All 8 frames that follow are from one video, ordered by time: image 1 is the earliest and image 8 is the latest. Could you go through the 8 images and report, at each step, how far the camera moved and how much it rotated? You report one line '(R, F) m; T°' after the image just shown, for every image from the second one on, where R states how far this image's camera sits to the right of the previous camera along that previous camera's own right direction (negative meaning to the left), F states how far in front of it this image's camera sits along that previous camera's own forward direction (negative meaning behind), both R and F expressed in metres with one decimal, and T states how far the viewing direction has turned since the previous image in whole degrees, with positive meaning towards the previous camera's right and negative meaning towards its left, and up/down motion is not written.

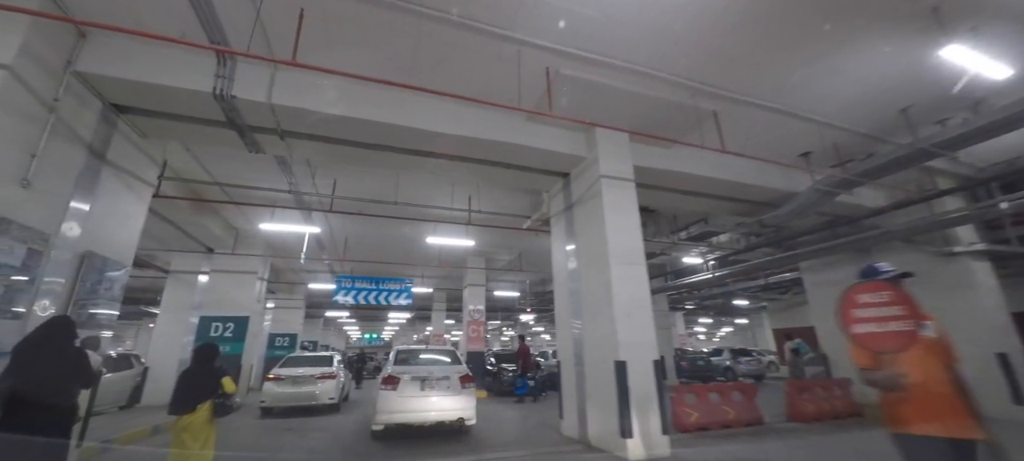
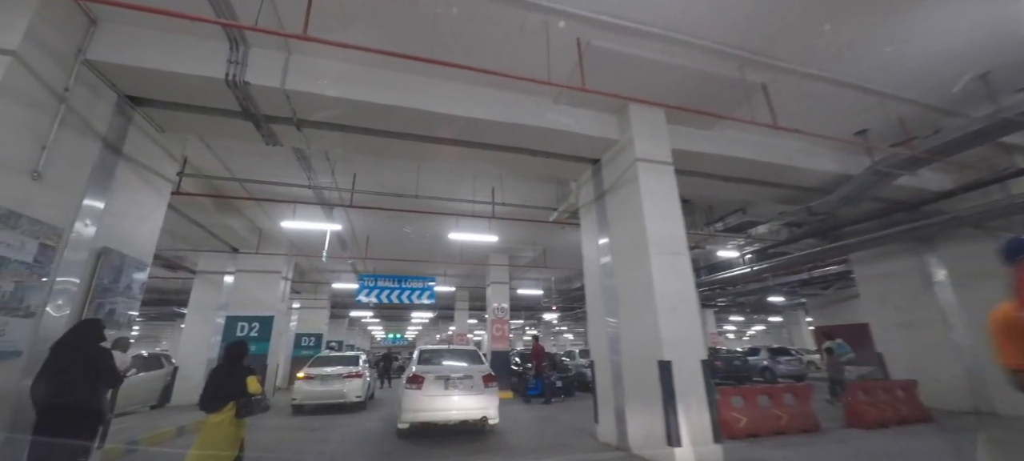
(-0.1, +0.4) m; -3°
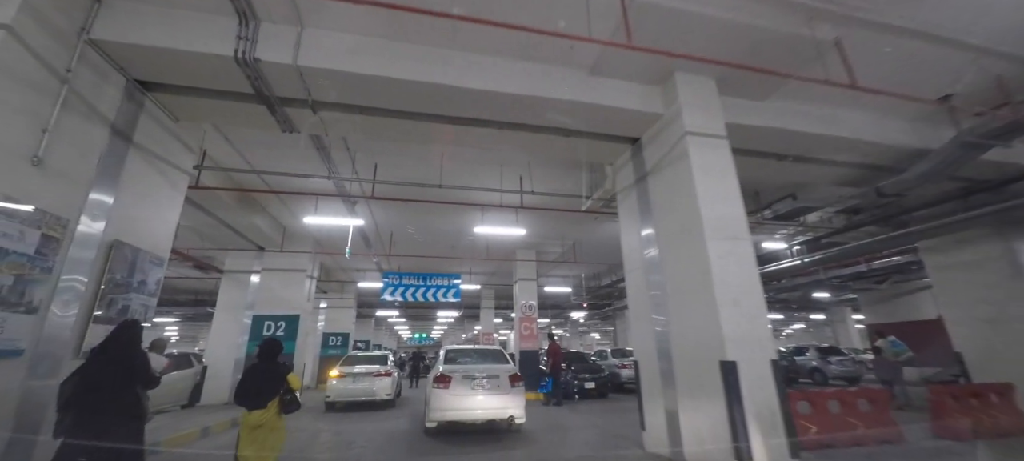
(-0.1, +0.5) m; -3°
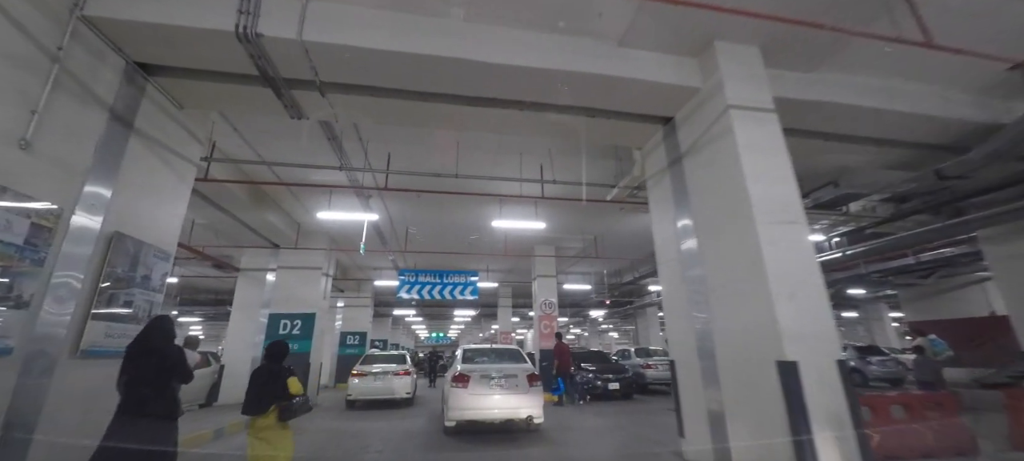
(-0.1, +0.4) m; -2°
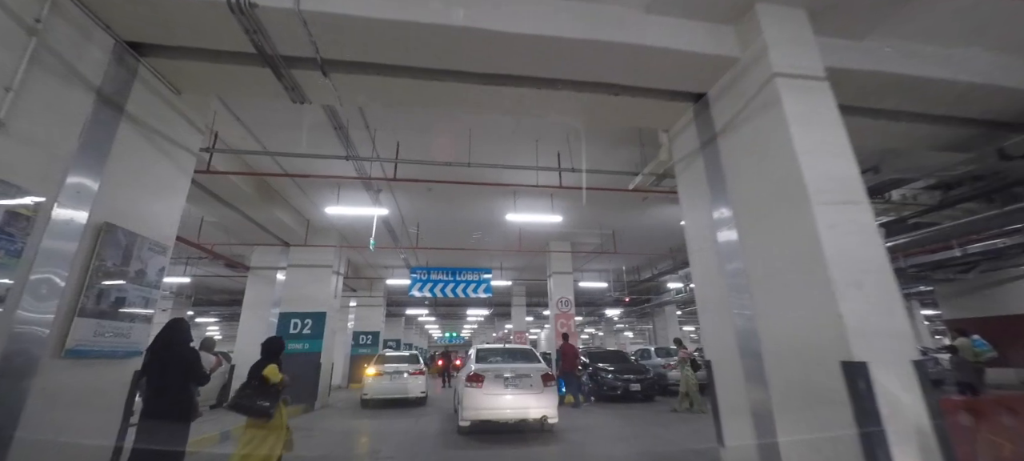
(-0.1, +0.4) m; -2°
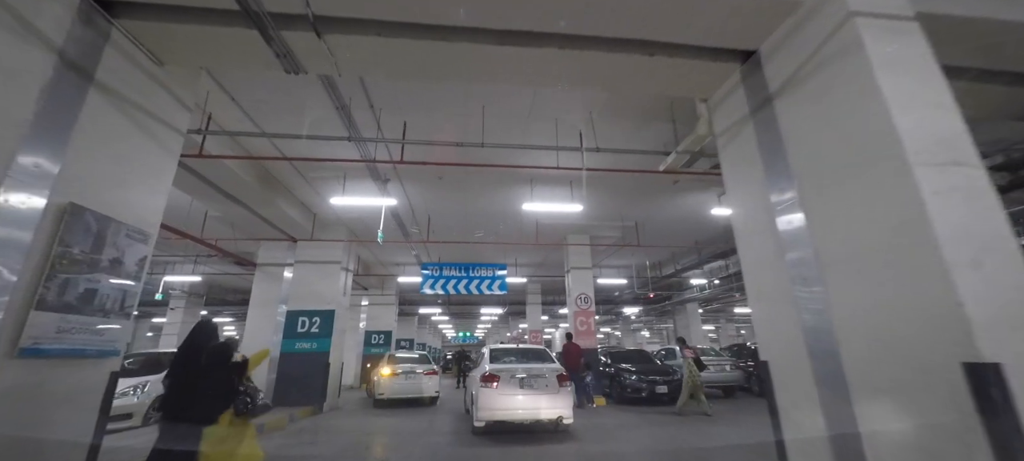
(-0.1, +0.6) m; -2°
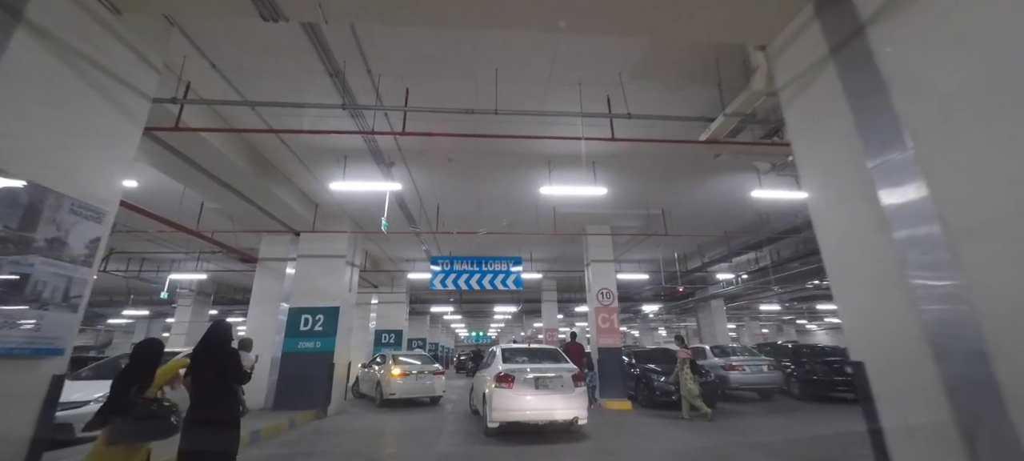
(-0.1, +0.7) m; -2°
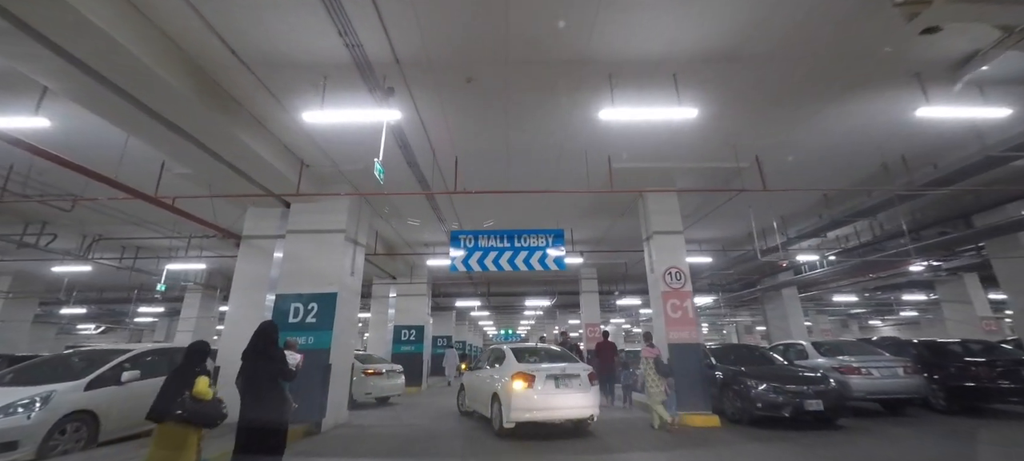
(-0.3, +2.1) m; -4°
